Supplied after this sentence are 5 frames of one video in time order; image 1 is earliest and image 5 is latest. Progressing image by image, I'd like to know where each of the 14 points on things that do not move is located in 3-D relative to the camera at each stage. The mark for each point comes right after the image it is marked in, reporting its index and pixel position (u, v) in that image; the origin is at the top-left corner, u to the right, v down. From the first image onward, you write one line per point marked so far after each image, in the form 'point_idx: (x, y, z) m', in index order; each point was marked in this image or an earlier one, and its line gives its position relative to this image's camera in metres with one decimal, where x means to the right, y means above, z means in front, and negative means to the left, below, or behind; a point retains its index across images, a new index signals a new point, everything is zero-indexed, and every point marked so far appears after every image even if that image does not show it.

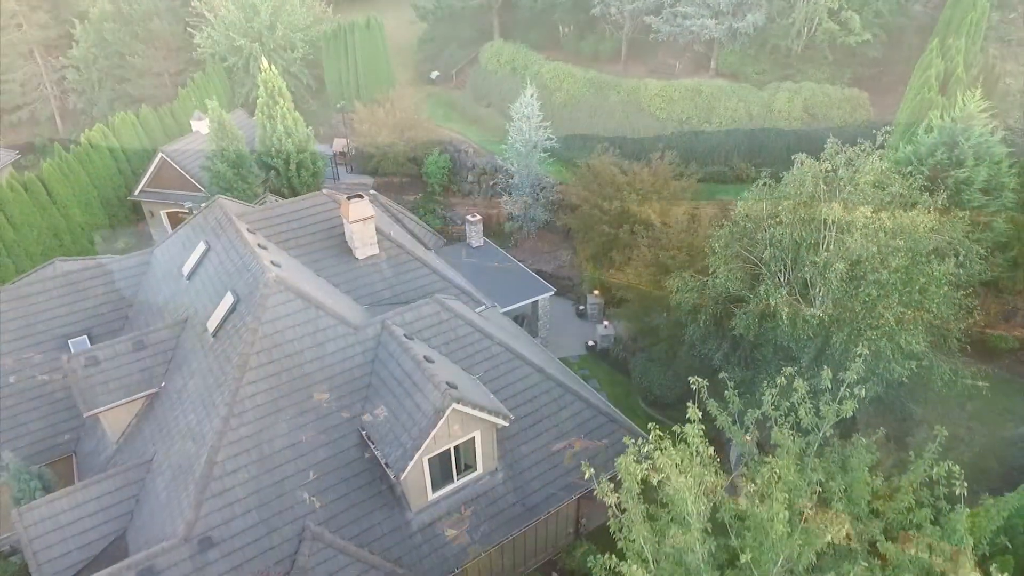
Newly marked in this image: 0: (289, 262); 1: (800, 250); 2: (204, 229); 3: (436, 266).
0: (-6.4, +0.7, +17.5) m
1: (+7.9, +1.0, +16.9) m
2: (-9.7, +1.8, +19.3) m
3: (-2.4, +0.7, +19.7) m
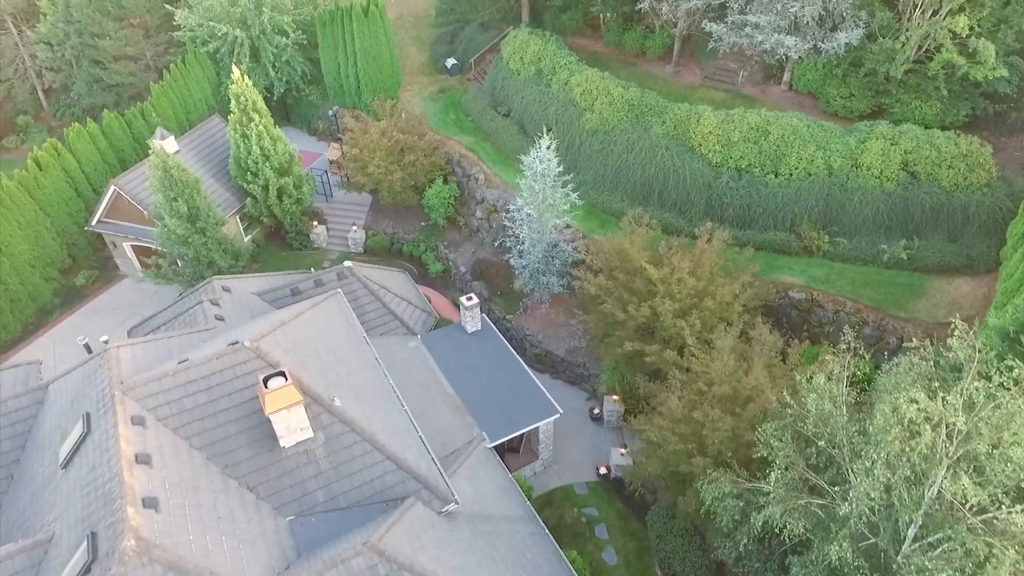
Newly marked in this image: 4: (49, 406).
0: (-7.0, -3.9, +13.0) m
1: (+7.2, -4.4, +11.5) m
2: (-10.1, -2.4, +14.8) m
3: (-2.9, -3.9, +14.9) m
4: (-12.1, -3.1, +16.1) m
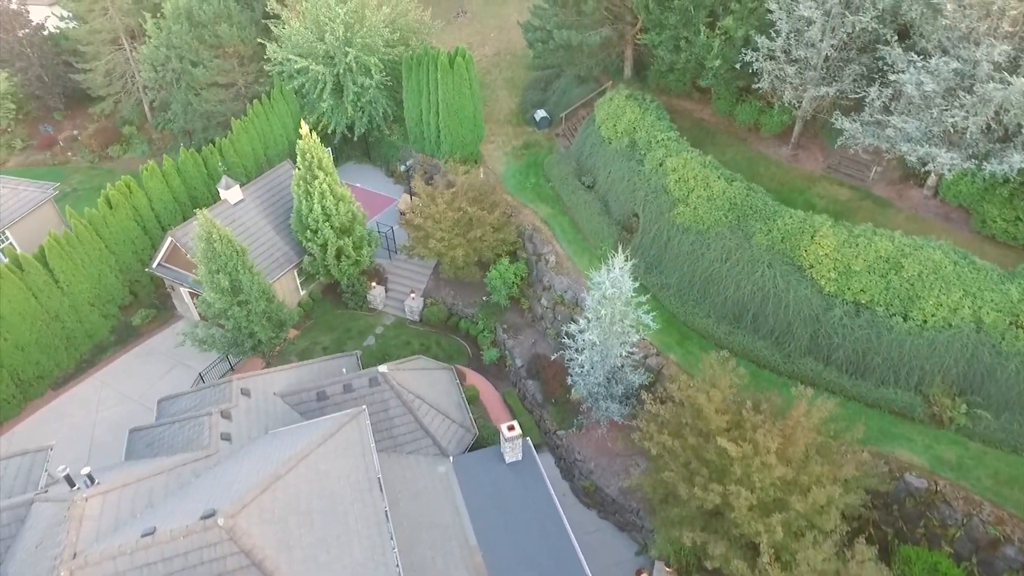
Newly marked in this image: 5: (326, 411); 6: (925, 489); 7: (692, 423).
0: (-7.2, -7.3, +10.9) m
1: (+6.6, -9.4, +7.5) m
2: (-9.8, -5.4, +13.2) m
3: (-2.9, -7.7, +12.2) m
4: (-11.6, -5.9, +14.7) m
5: (-6.0, -4.0, +19.9) m
6: (+12.4, -6.0, +18.4) m
7: (+5.2, -3.9, +17.8) m
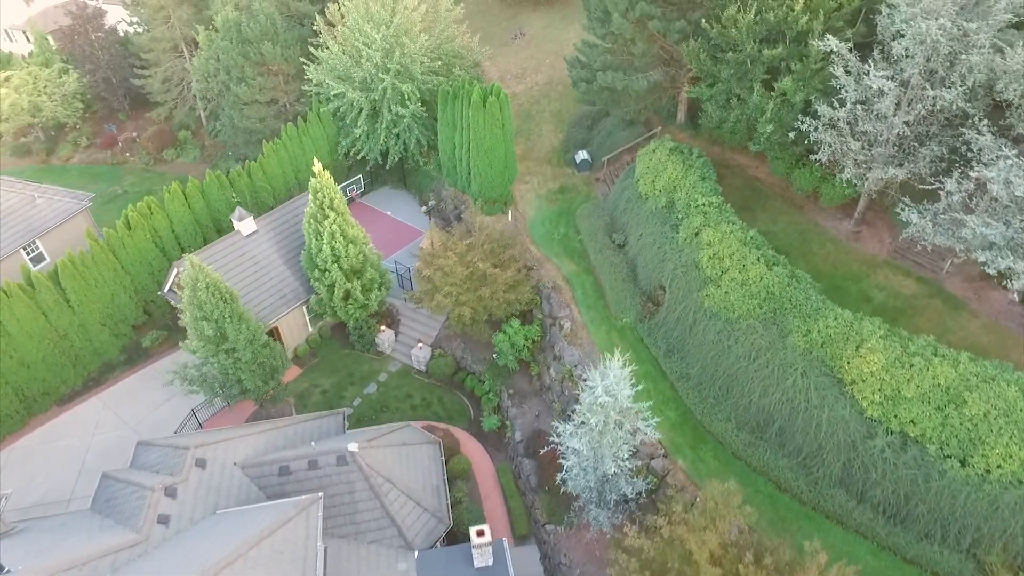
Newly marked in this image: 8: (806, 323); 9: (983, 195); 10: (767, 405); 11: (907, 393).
0: (-9.2, -9.2, +9.7) m
1: (+3.9, -12.5, +4.8) m
2: (-11.4, -7.1, +12.2) m
3: (-4.8, -10.0, +10.6) m
4: (-13.1, -7.4, +13.9) m
5: (-6.8, -6.0, +18.5) m
6: (+11.1, -9.7, +15.0) m
7: (+4.1, -7.0, +15.2) m
8: (+9.3, -1.1, +19.4) m
9: (+14.0, +2.8, +18.2) m
10: (+8.2, -3.7, +19.6) m
11: (+11.1, -3.0, +17.4) m
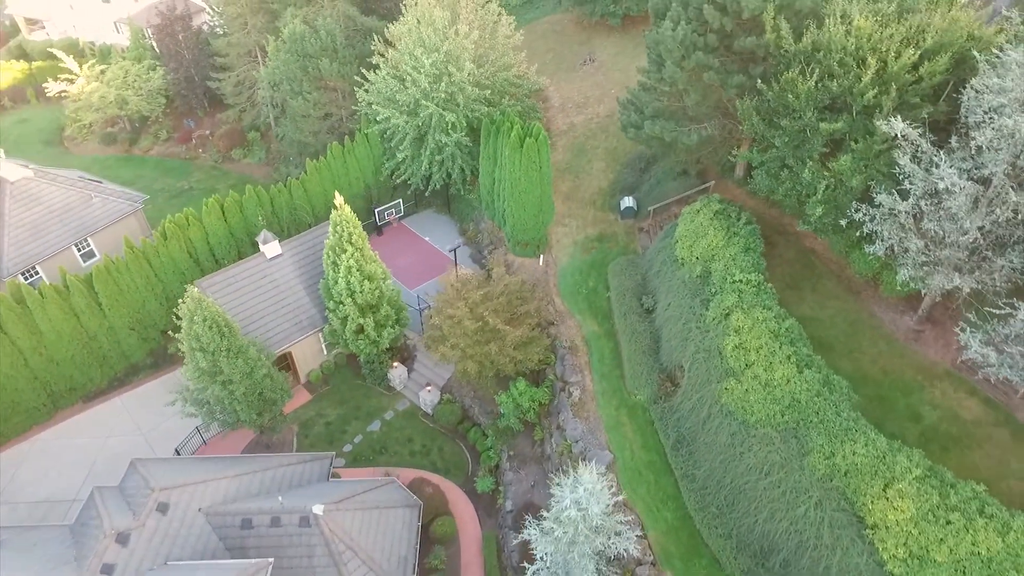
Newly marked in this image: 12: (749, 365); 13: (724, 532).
0: (-11.6, -10.3, +9.6) m
1: (+0.3, -15.0, +3.1) m
2: (-13.2, -8.0, +12.3) m
3: (-7.3, -11.5, +9.9) m
4: (-14.7, -8.1, +14.2) m
5: (-7.8, -7.5, +18.0) m
6: (+9.0, -13.0, +12.4) m
7: (+2.5, -9.5, +13.3) m
8: (+8.8, -4.4, +16.9) m
9: (+13.6, -1.0, +15.1) m
10: (+7.3, -6.8, +17.2) m
11: (+10.1, -6.4, +14.6) m
12: (+7.4, -2.5, +19.4) m
13: (+6.4, -7.2, +18.2) m
